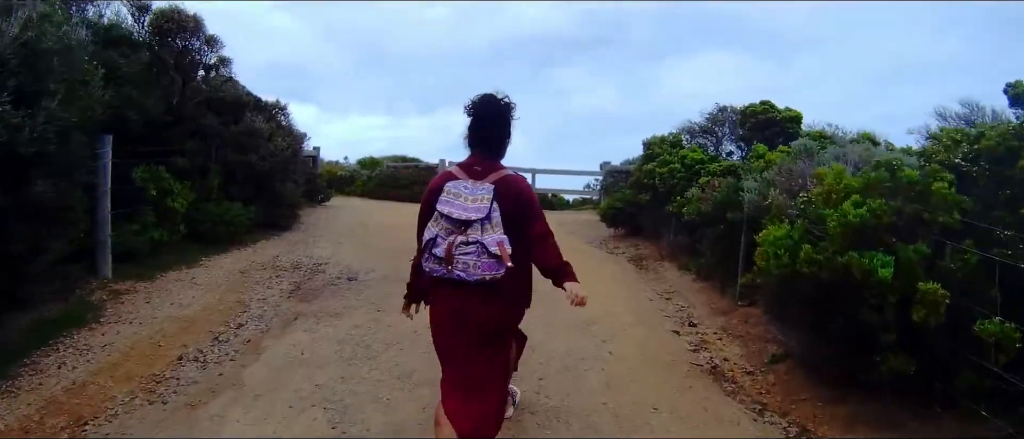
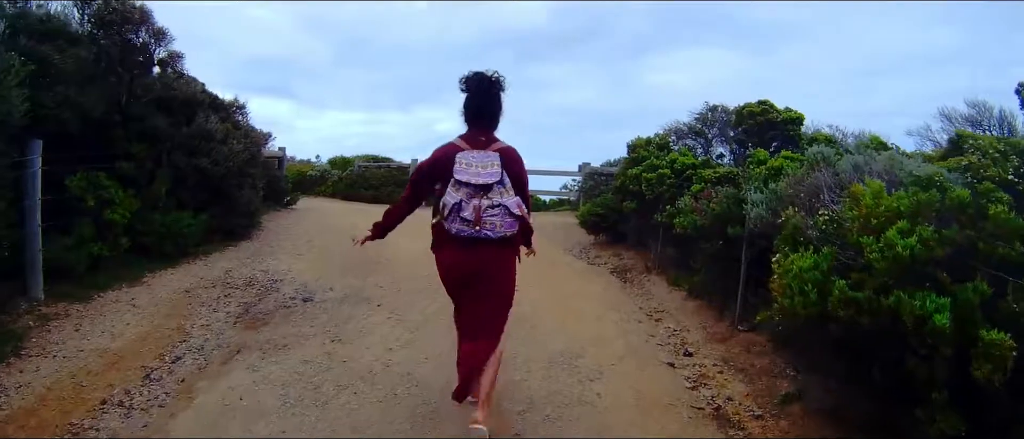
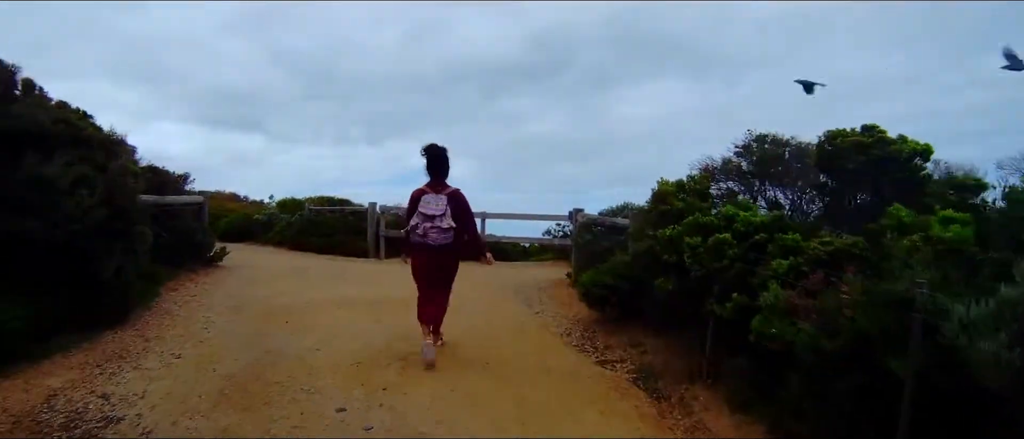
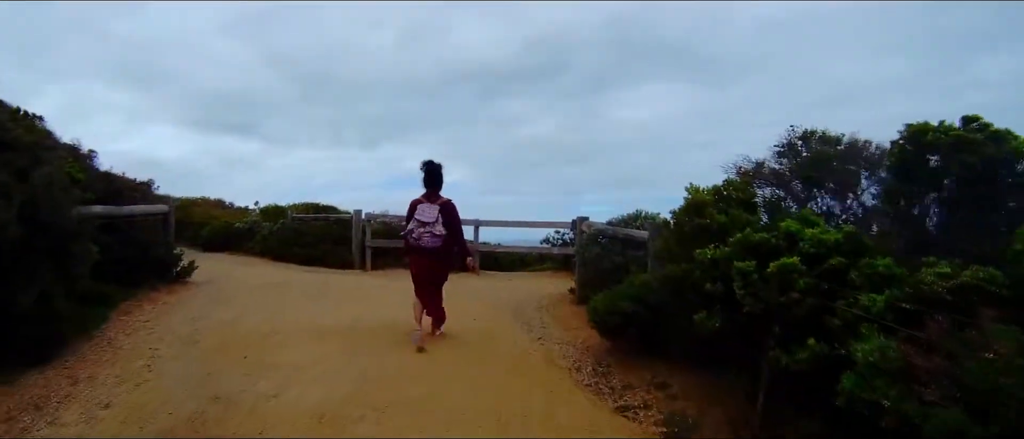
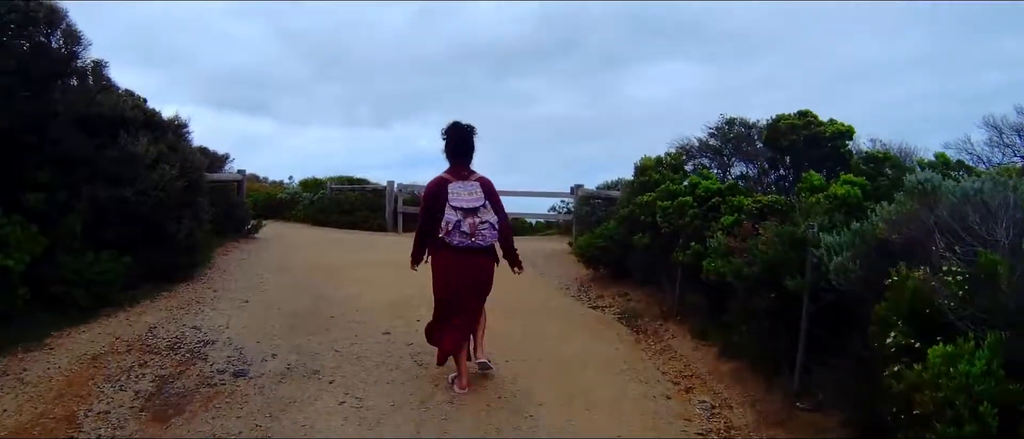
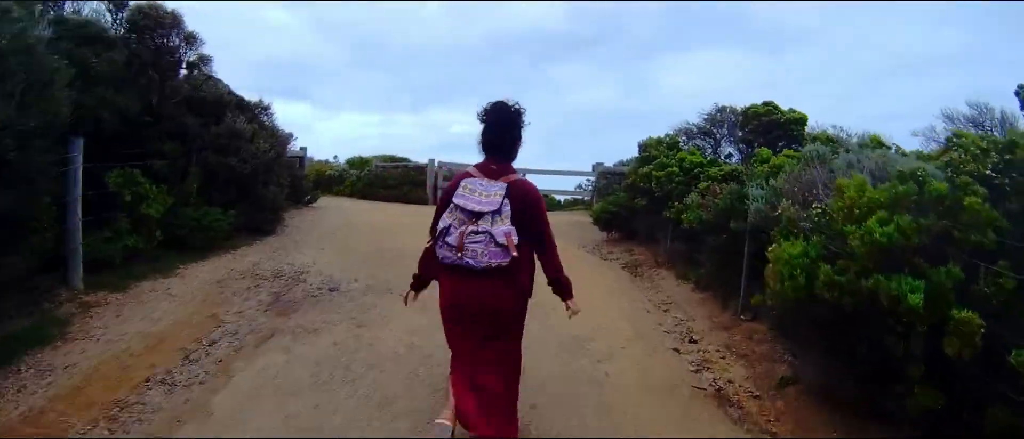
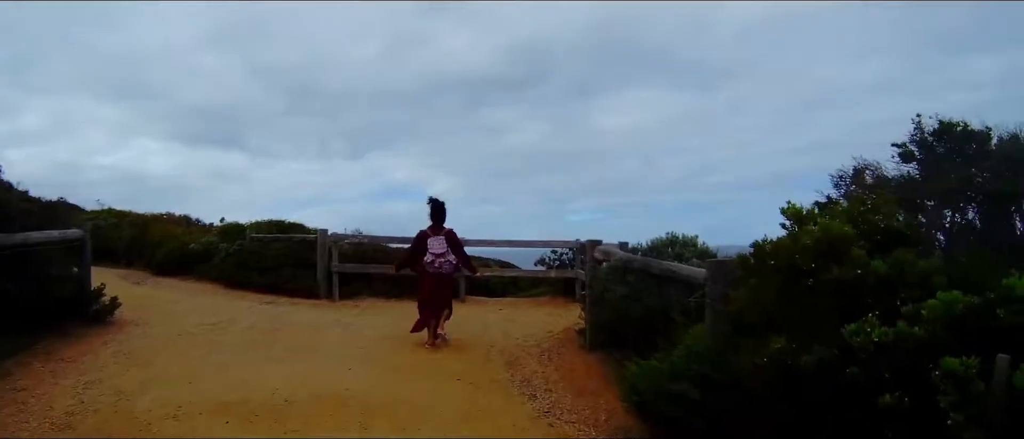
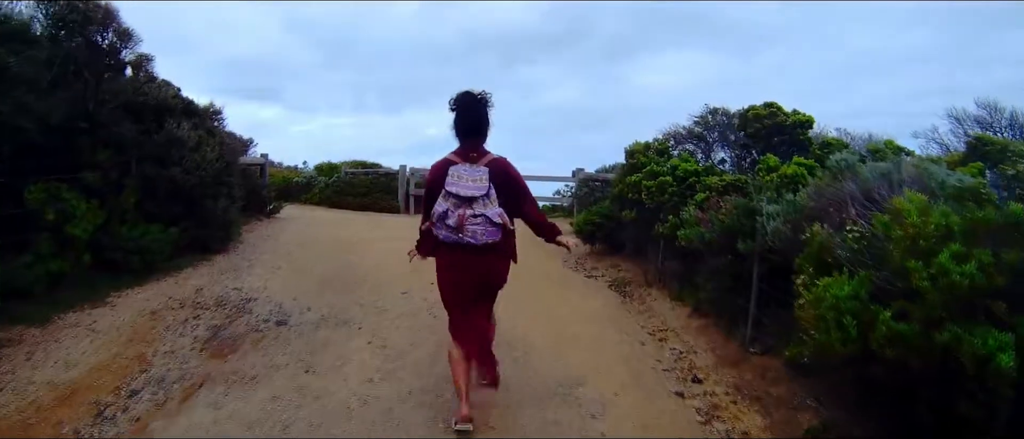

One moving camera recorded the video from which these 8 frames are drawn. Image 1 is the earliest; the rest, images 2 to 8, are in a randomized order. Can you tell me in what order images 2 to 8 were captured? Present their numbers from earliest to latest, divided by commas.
6, 2, 8, 5, 3, 4, 7
